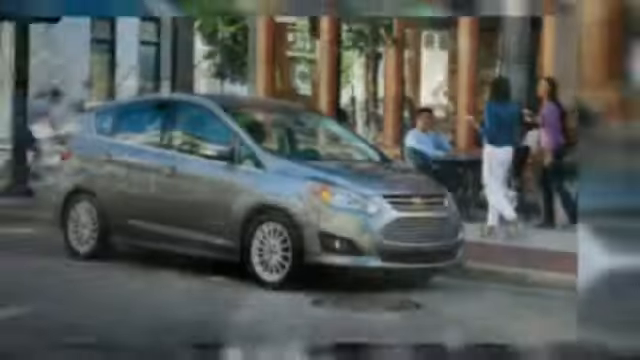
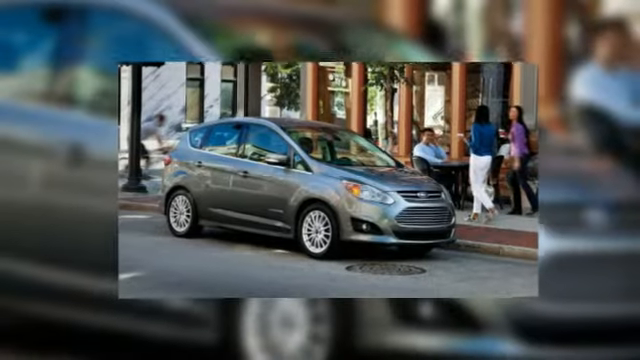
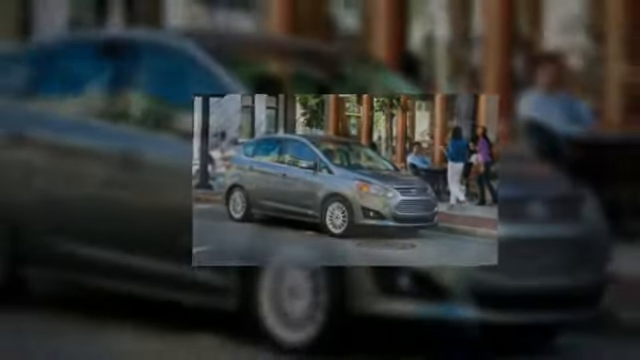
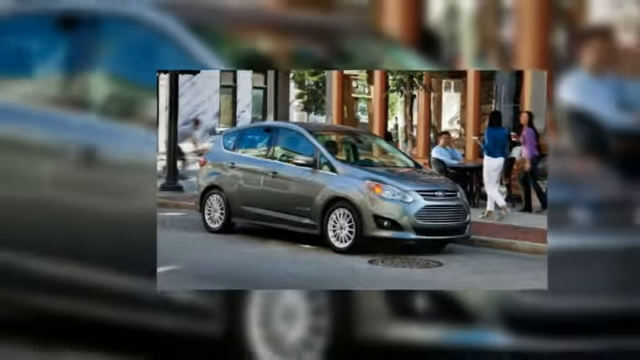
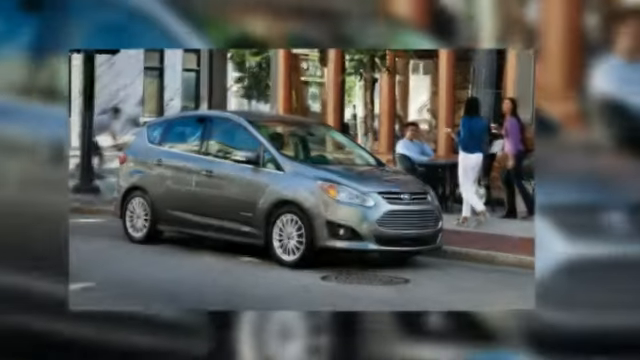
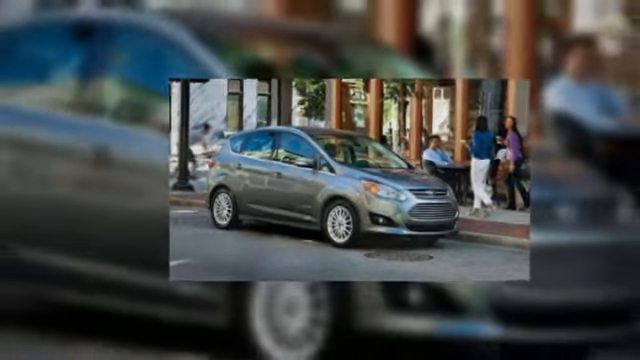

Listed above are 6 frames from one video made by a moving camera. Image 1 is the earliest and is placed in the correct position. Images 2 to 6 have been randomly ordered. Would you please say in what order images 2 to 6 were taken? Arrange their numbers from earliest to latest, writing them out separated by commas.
5, 2, 4, 6, 3
